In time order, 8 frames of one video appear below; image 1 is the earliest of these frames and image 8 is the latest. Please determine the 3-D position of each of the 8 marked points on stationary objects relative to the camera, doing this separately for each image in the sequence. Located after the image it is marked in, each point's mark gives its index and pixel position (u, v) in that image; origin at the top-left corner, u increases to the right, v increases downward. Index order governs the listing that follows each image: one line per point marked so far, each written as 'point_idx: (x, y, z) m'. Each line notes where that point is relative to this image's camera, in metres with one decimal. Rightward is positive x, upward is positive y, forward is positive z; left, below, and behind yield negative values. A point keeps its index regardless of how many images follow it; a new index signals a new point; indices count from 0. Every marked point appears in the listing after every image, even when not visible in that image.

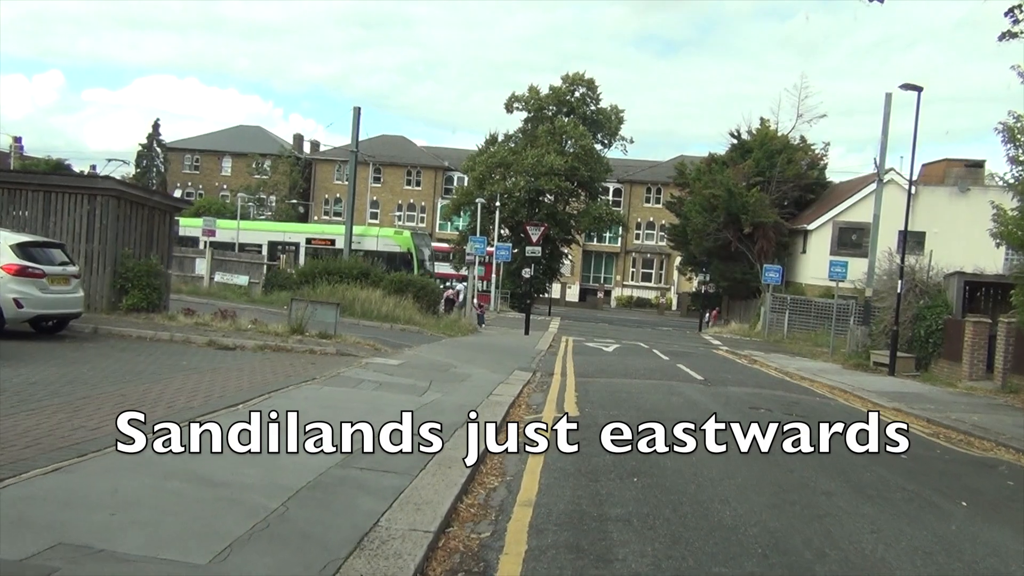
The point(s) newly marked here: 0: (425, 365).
0: (-1.3, -1.1, +13.8) m
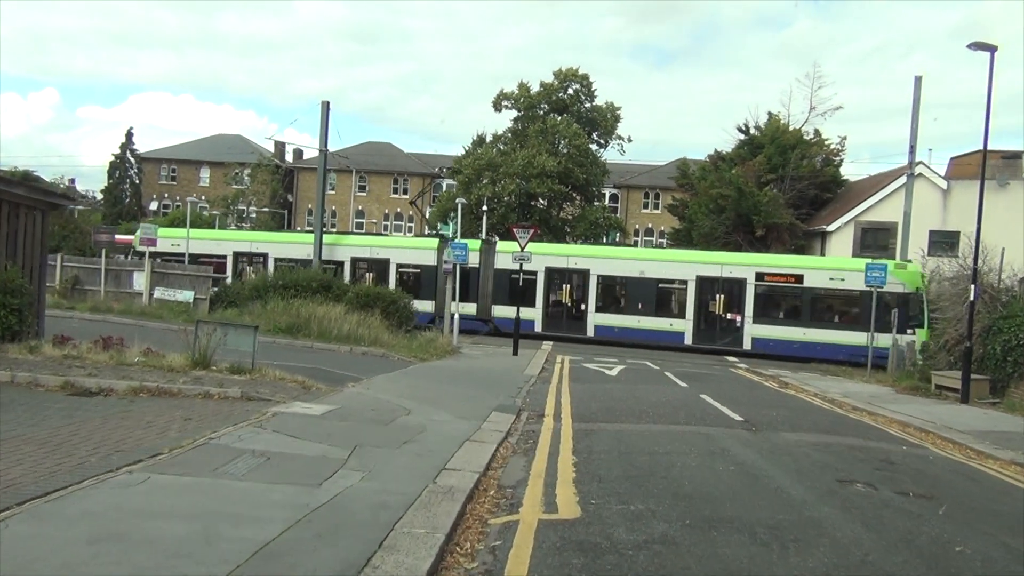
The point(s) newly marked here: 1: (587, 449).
0: (-1.6, -1.3, +10.0) m
1: (+0.7, -1.5, +8.7) m
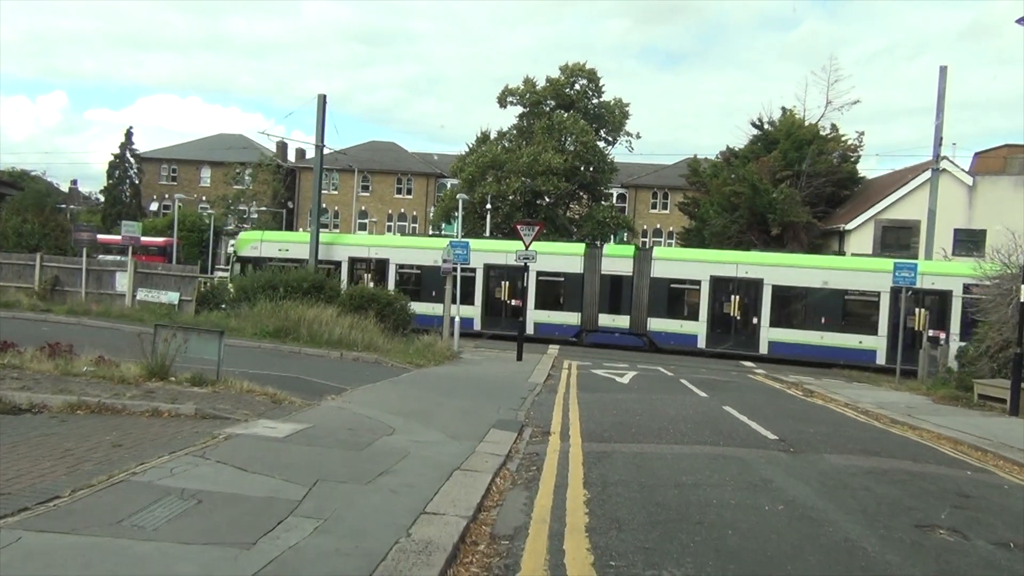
0: (-1.6, -1.3, +8.6) m
1: (+0.7, -1.5, +7.2) m
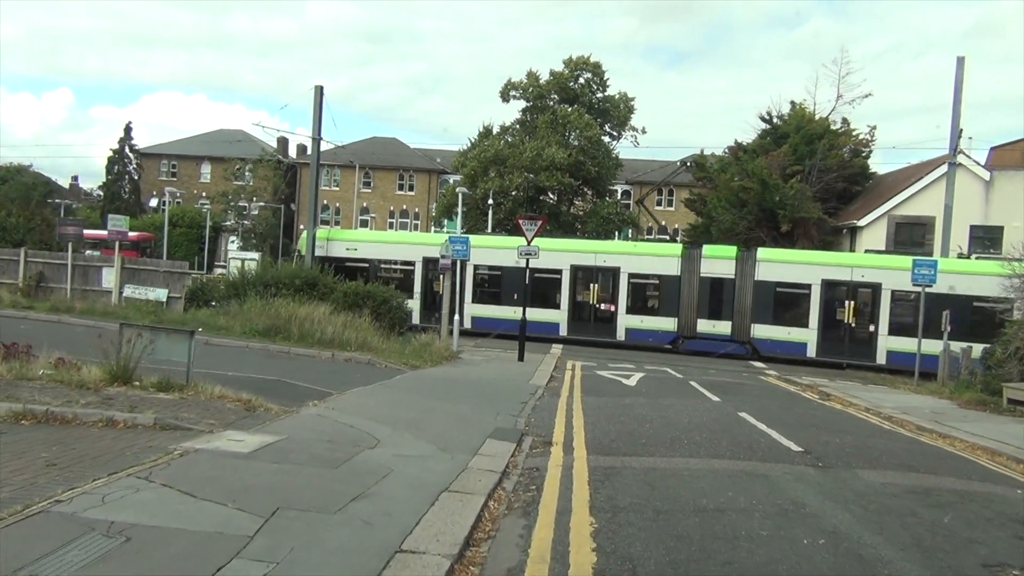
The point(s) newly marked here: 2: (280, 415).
0: (-1.6, -1.3, +7.7) m
1: (+0.7, -1.5, +6.3) m
2: (-2.2, -1.2, +8.8) m
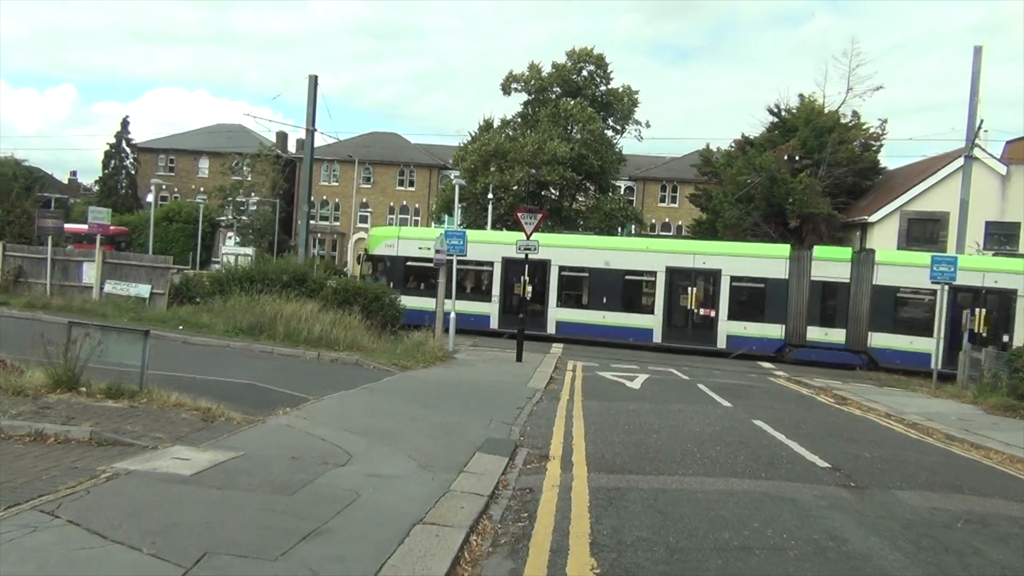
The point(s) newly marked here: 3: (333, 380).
0: (-1.6, -1.2, +6.7) m
1: (+0.6, -1.4, +5.3) m
2: (-2.3, -1.2, +7.8) m
3: (-2.6, -1.3, +13.3) m
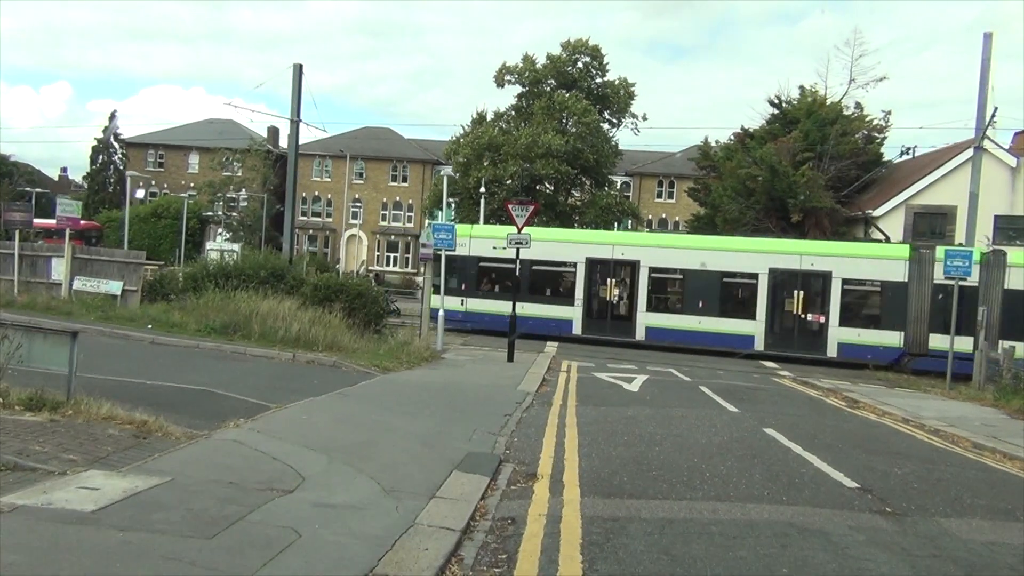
0: (-1.8, -1.2, +5.6) m
1: (+0.5, -1.4, +4.3) m
2: (-2.4, -1.1, +6.8) m
3: (-2.7, -1.3, +12.2) m
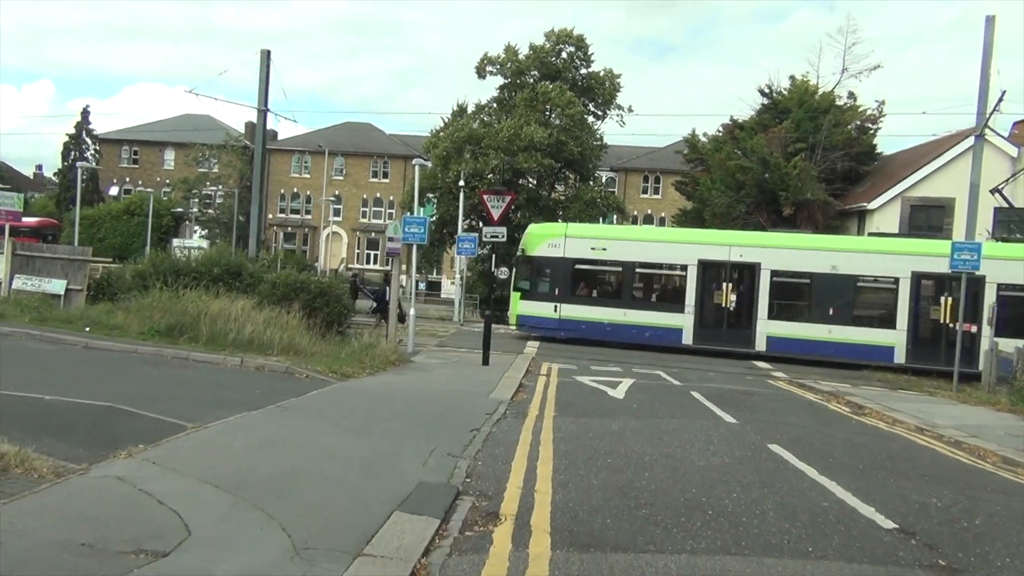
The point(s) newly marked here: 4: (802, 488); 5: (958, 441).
0: (-2.0, -1.2, +4.2) m
1: (+0.2, -1.4, +2.9) m
2: (-2.7, -1.1, +5.3) m
3: (-3.1, -1.2, +10.7) m
4: (+2.1, -1.4, +6.8) m
5: (+5.3, -1.8, +11.1) m
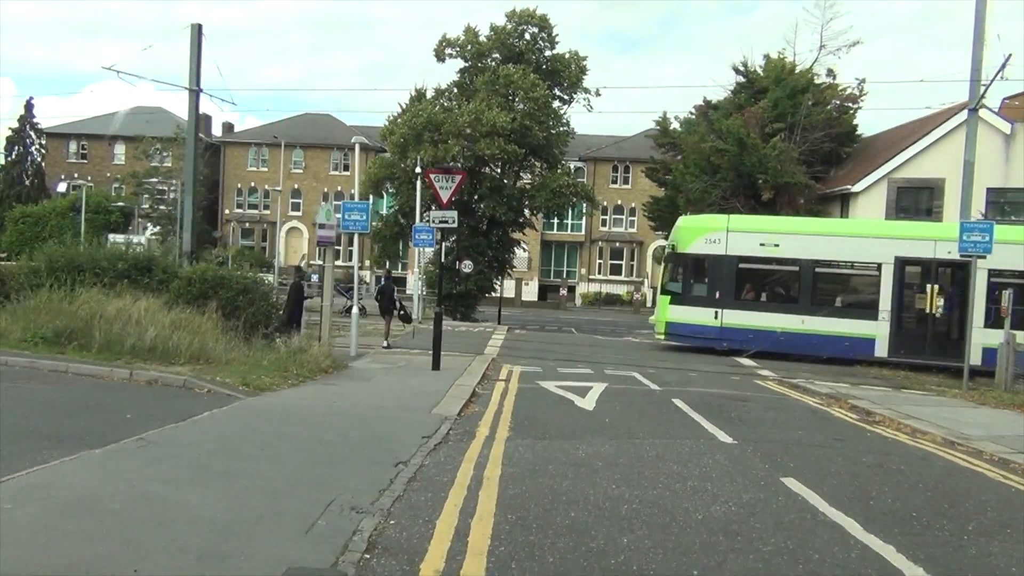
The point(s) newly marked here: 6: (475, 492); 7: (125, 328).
0: (-2.4, -1.2, +1.9) m
1: (-0.1, -1.3, +0.7) m
2: (-3.0, -1.1, +3.0) m
3: (-3.6, -1.2, +8.5) m
4: (+1.7, -1.4, +4.7) m
5: (+4.7, -1.6, +9.0) m
6: (-0.2, -1.4, +6.3) m
7: (-5.3, -0.5, +12.8) m
